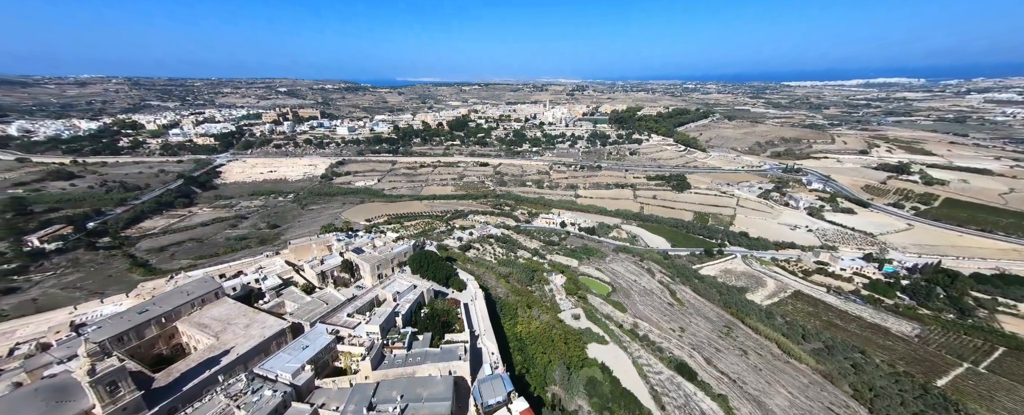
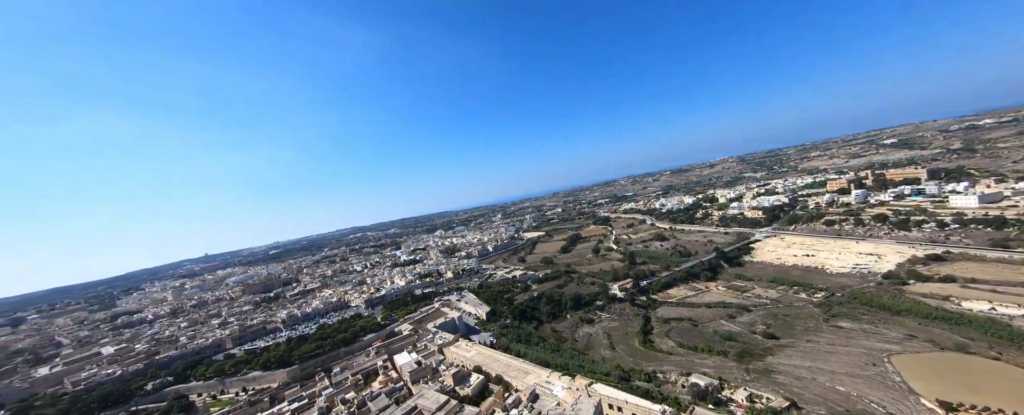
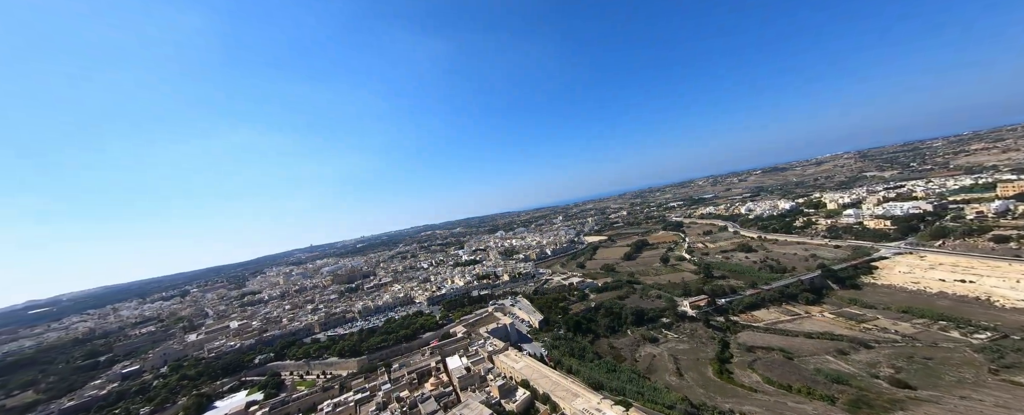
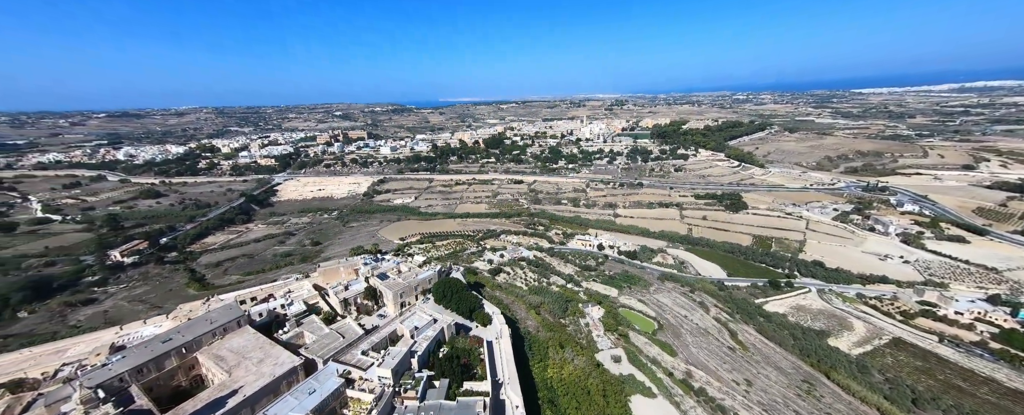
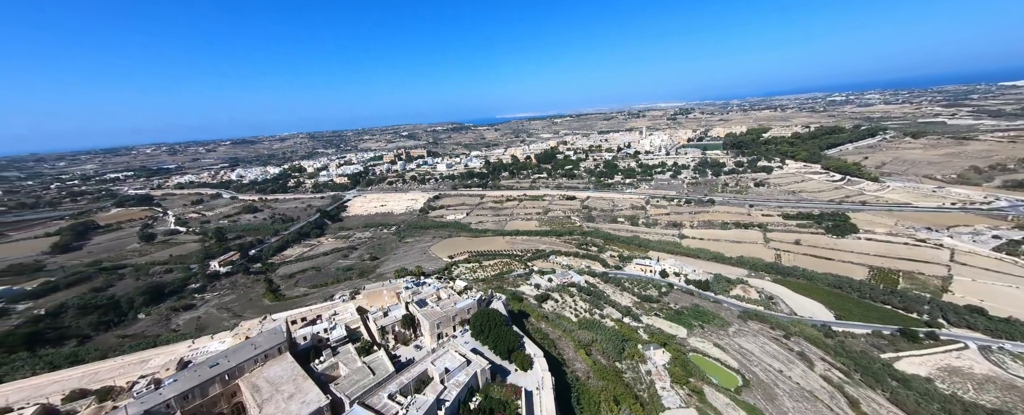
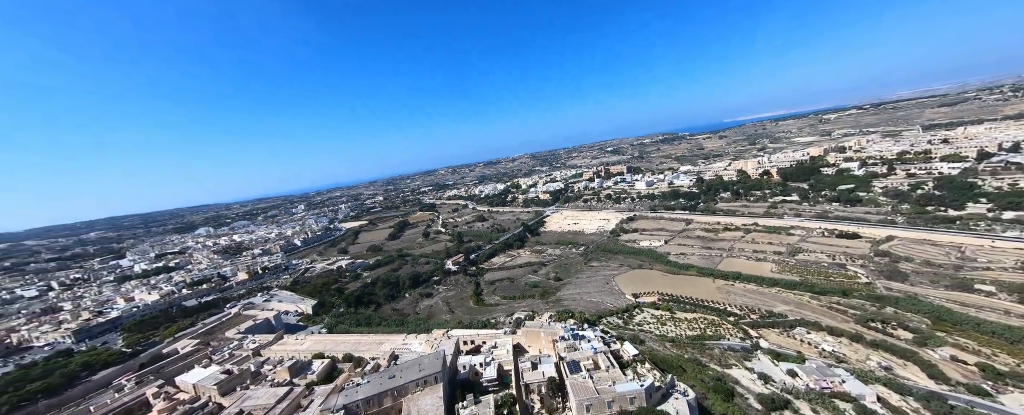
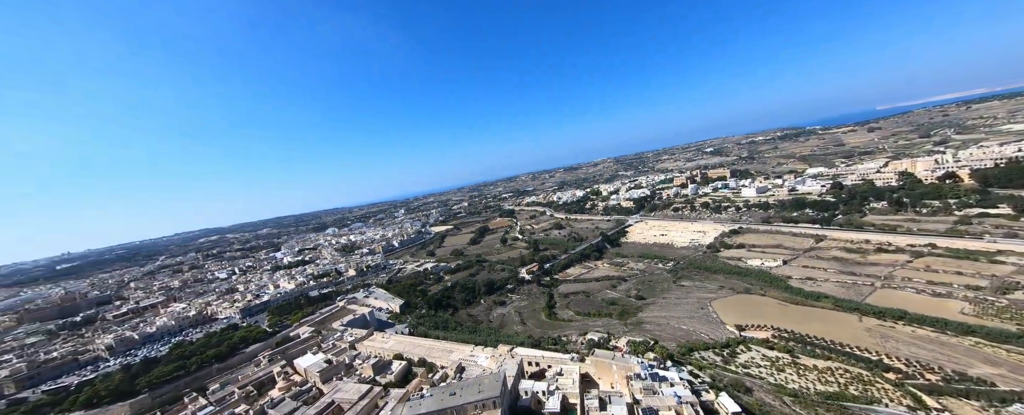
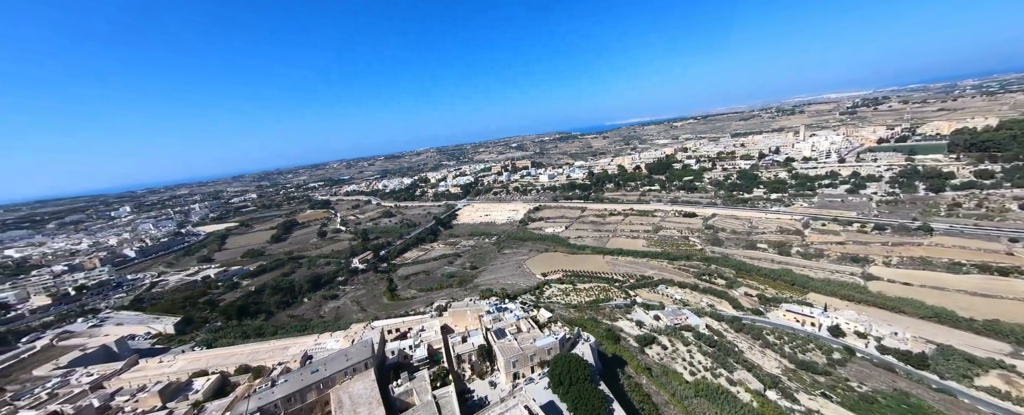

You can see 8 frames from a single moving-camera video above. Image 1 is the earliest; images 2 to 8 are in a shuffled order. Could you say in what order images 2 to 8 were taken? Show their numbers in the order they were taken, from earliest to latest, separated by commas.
4, 5, 8, 6, 7, 2, 3
